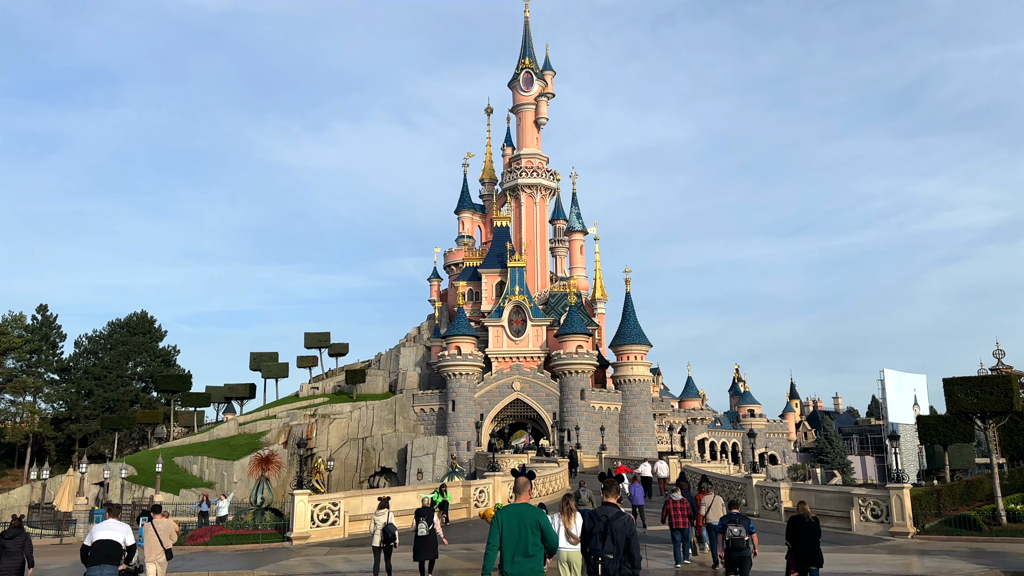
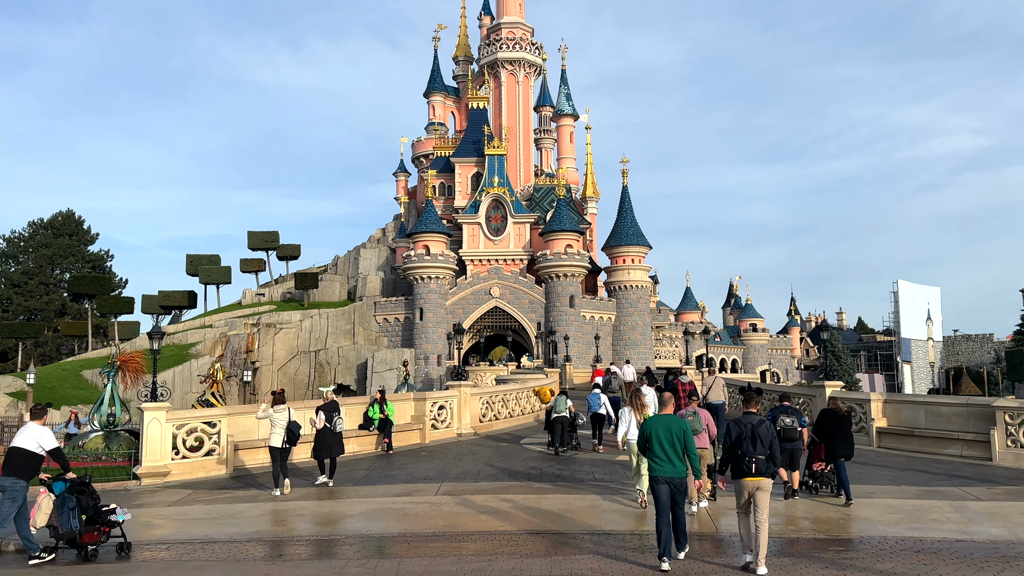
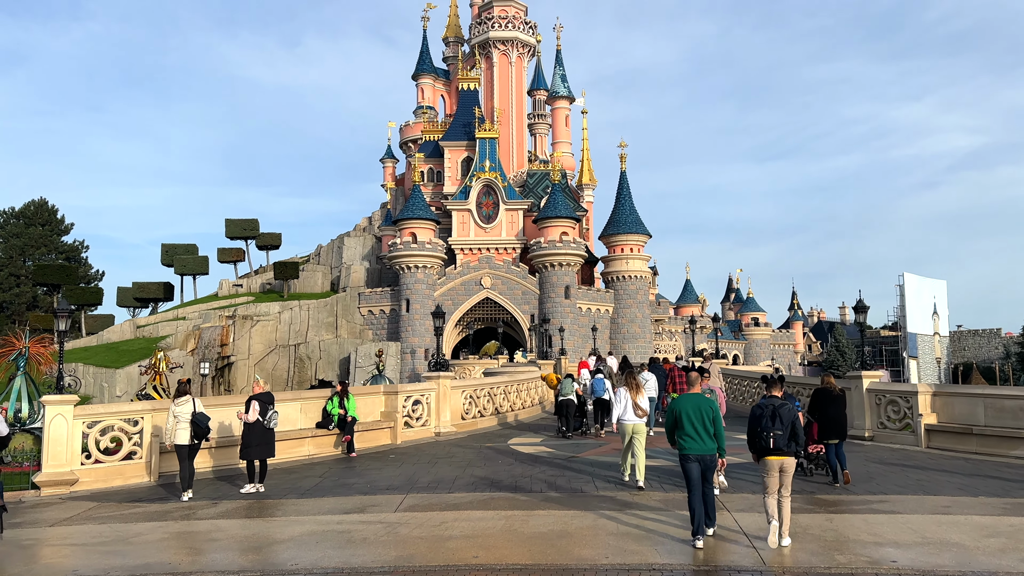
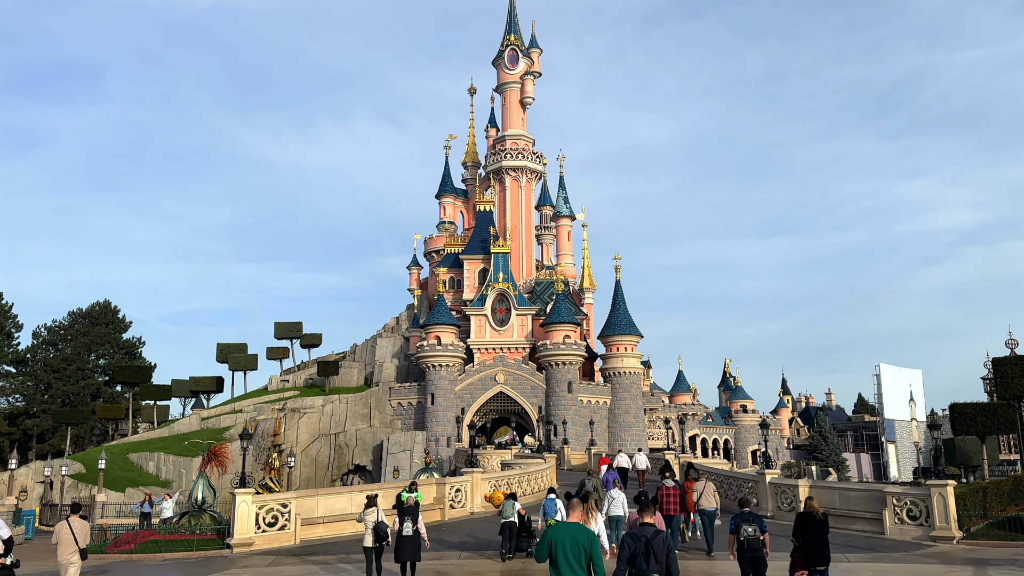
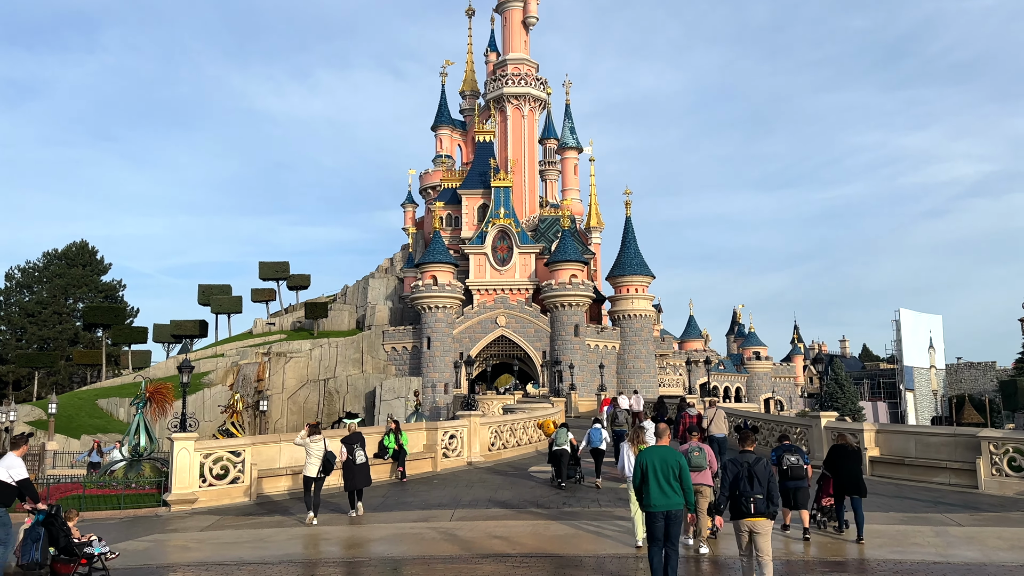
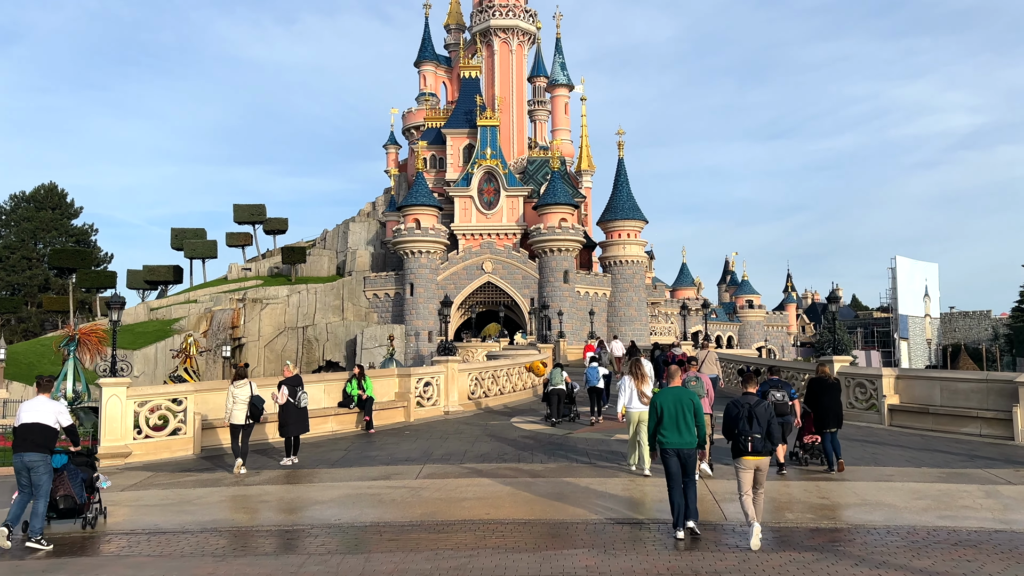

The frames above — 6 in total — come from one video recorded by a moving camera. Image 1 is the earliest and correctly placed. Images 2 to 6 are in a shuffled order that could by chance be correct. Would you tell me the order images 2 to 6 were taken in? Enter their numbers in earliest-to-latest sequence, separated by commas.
4, 5, 2, 6, 3
